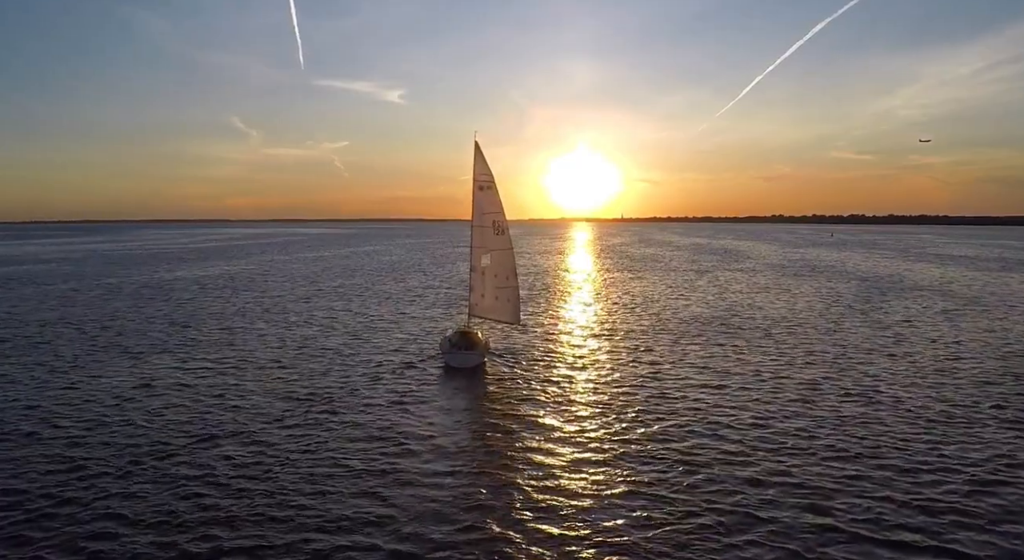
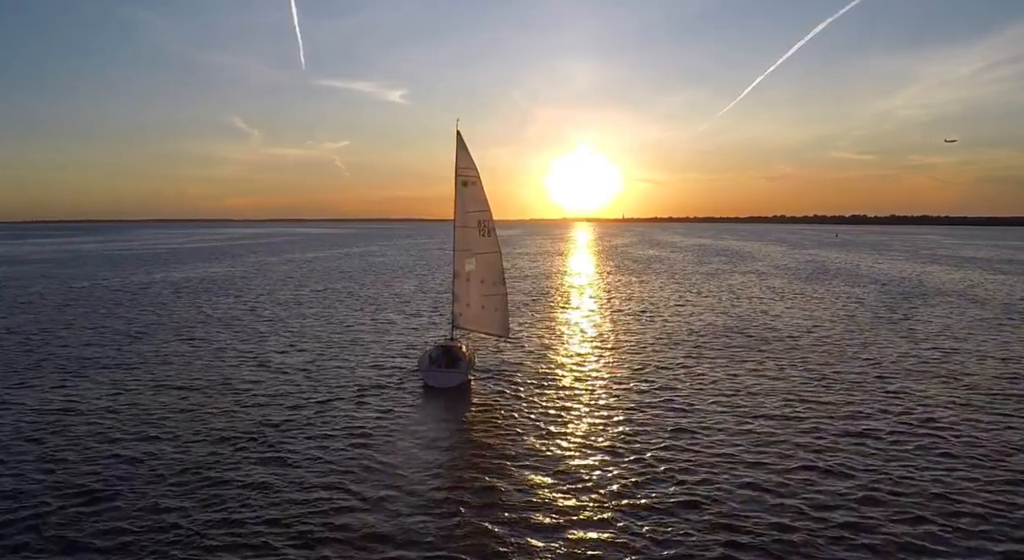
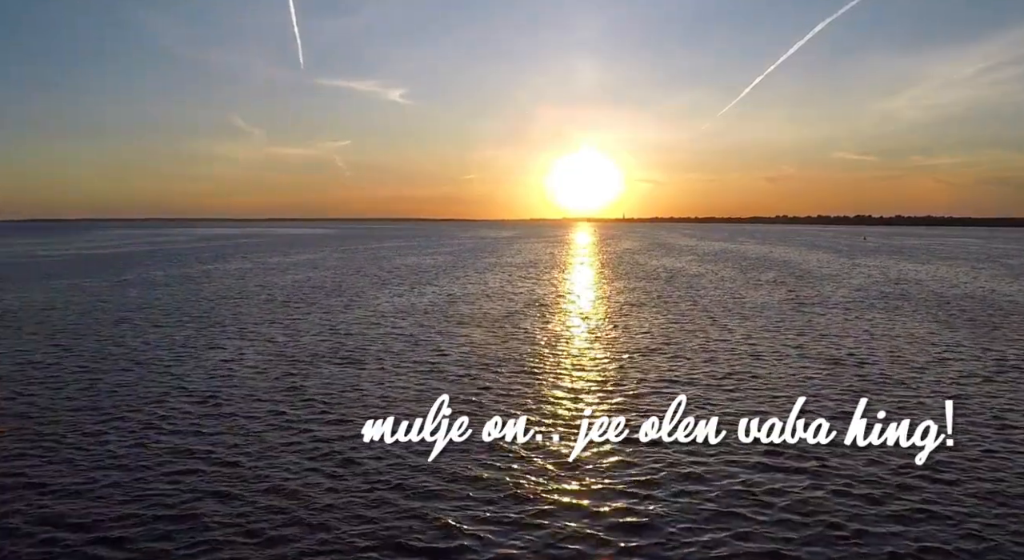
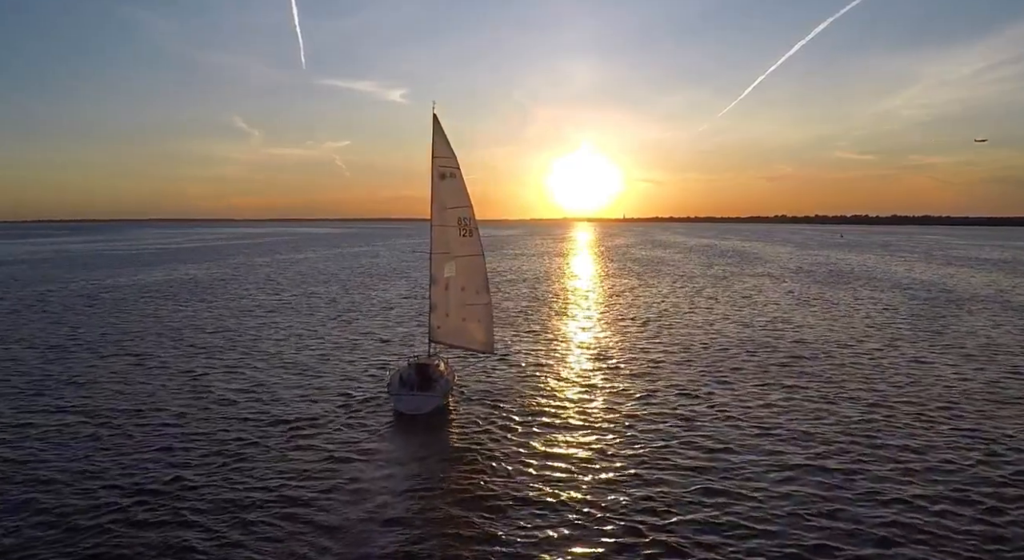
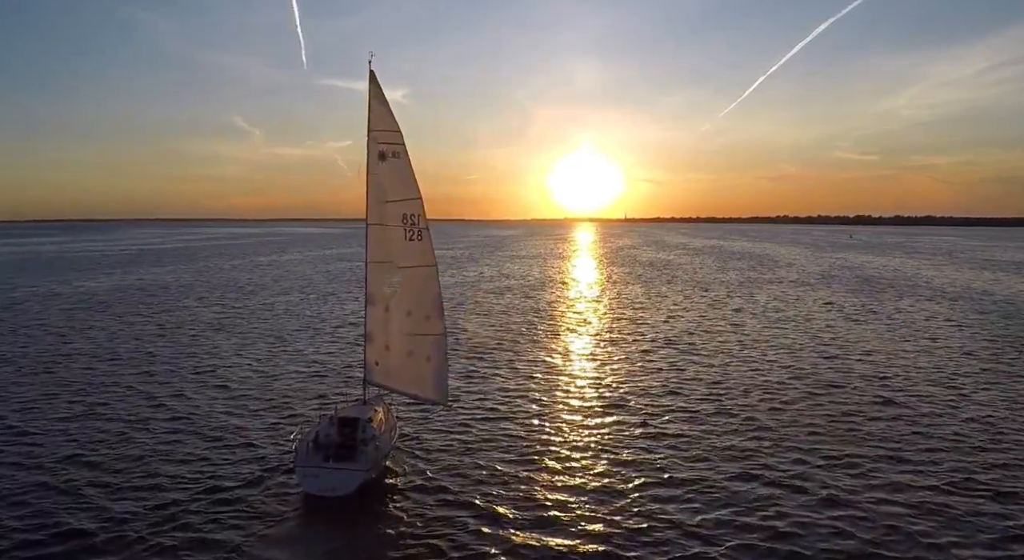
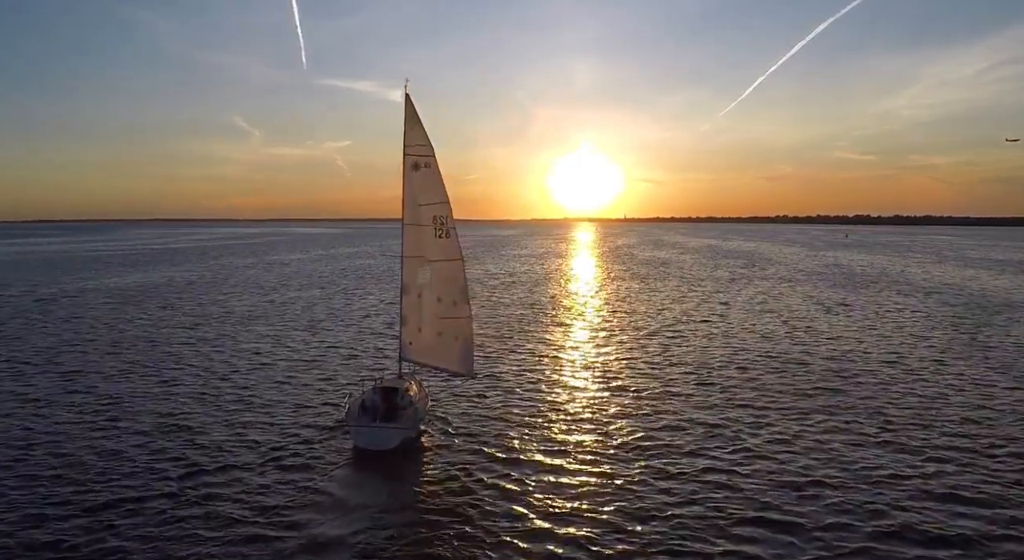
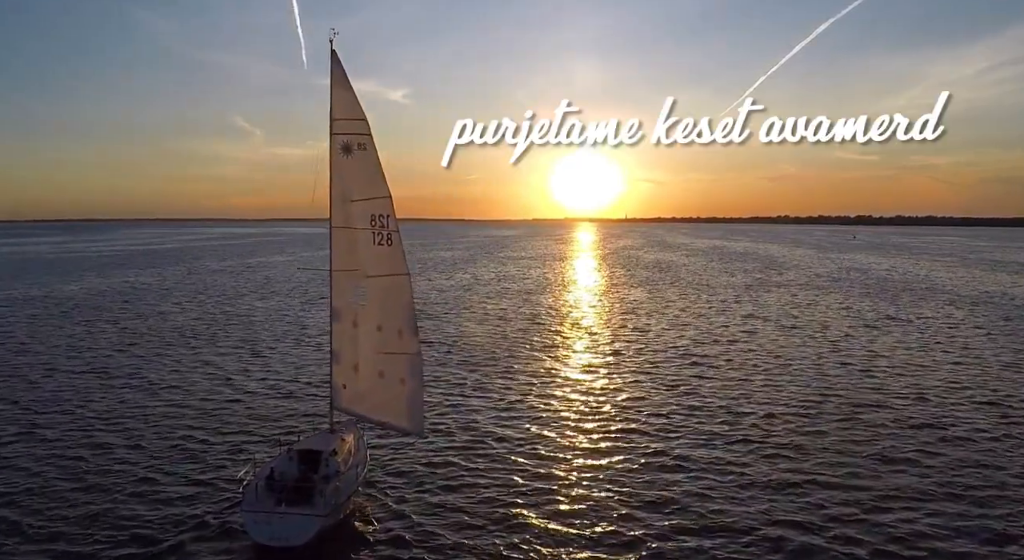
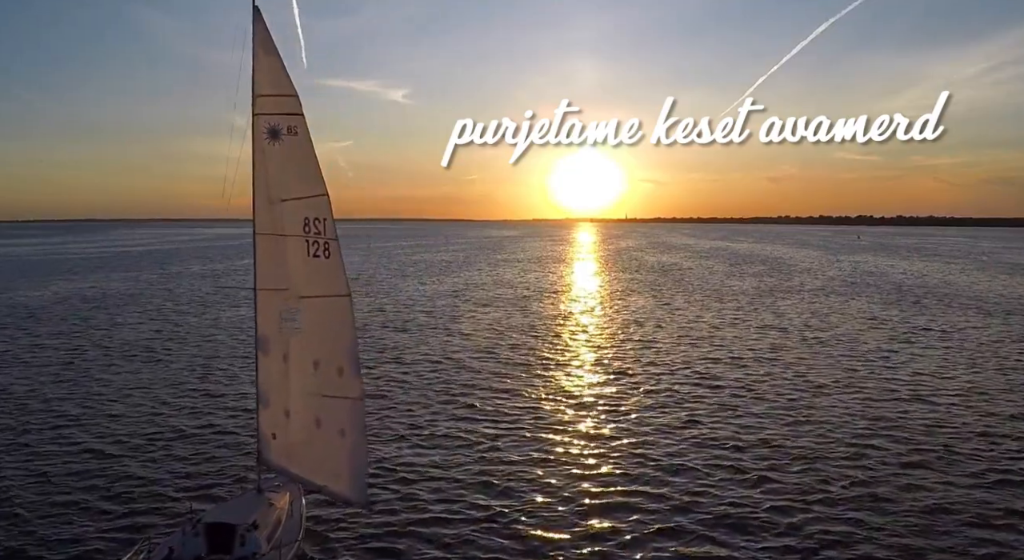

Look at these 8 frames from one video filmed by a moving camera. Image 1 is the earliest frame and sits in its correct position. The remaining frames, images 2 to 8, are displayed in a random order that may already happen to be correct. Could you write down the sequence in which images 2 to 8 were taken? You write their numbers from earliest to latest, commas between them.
2, 4, 6, 5, 7, 8, 3
